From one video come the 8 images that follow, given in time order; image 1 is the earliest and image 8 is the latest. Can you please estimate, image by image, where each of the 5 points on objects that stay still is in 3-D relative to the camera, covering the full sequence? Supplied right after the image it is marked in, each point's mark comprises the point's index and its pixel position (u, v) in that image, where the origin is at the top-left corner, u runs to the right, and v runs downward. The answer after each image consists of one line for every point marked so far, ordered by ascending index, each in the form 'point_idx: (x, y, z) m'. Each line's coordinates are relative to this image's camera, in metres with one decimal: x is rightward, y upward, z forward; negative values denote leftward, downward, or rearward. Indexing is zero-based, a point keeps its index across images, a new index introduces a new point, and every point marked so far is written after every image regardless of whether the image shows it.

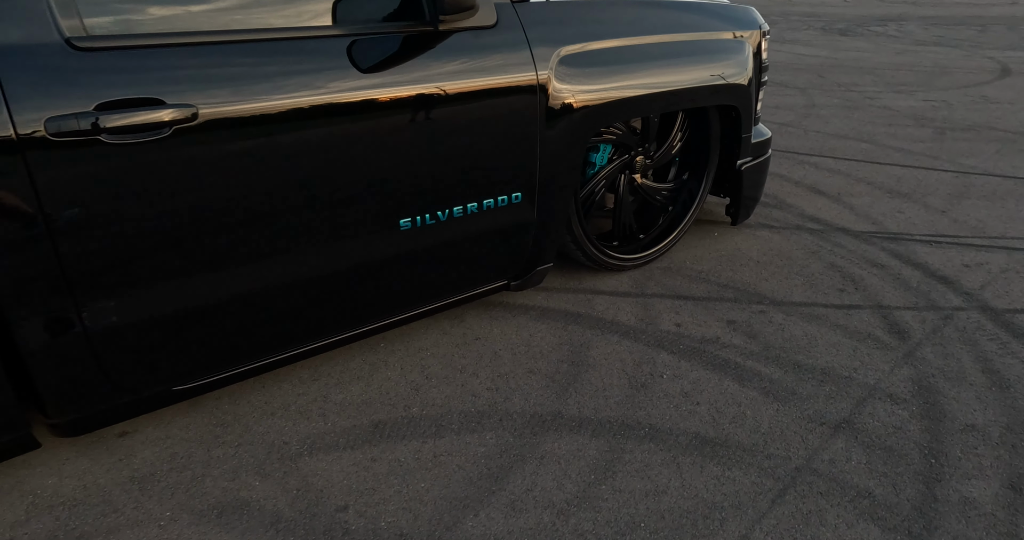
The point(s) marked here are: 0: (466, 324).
0: (-0.2, -0.2, +2.9) m
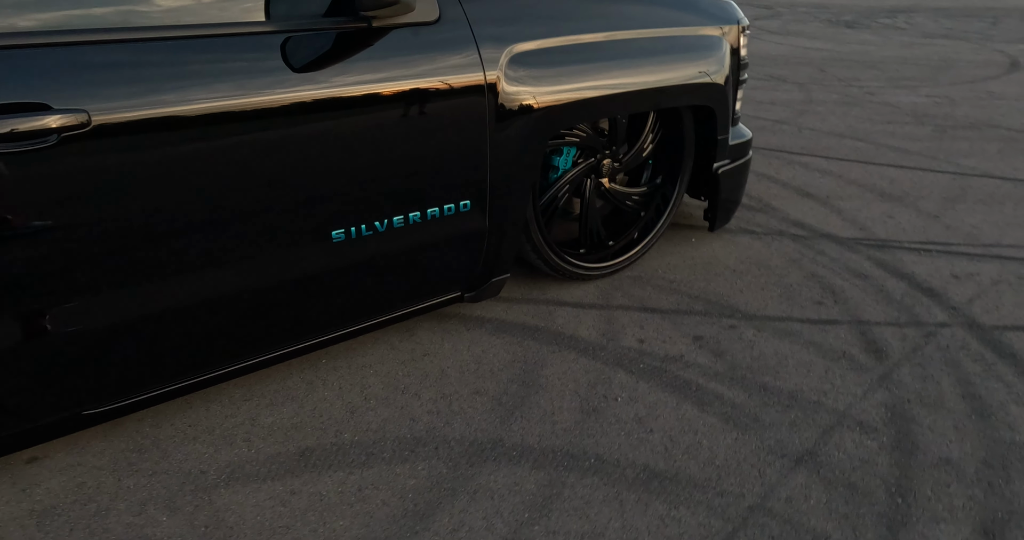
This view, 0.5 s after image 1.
0: (-0.4, -0.3, +2.8) m
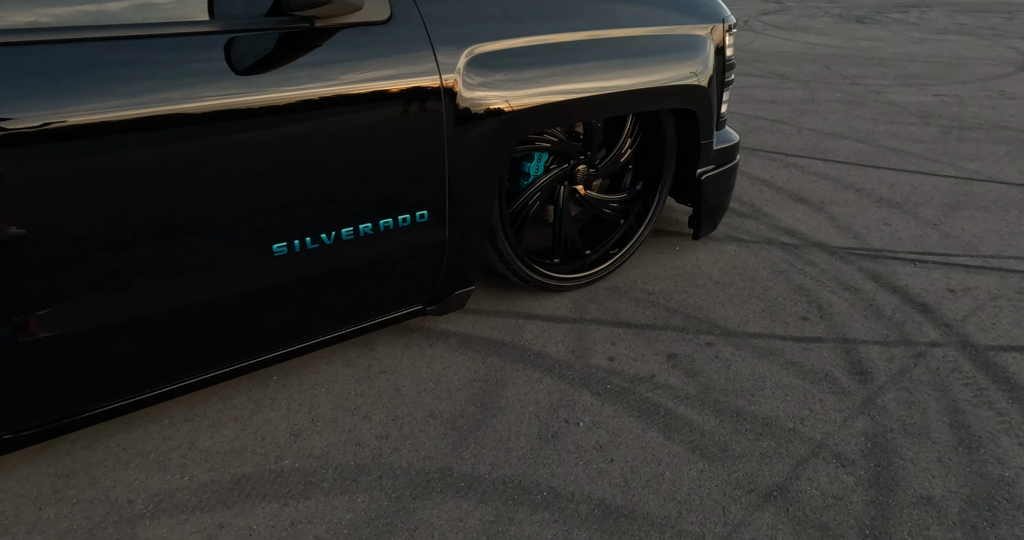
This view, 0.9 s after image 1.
0: (-0.5, -0.3, +2.6) m
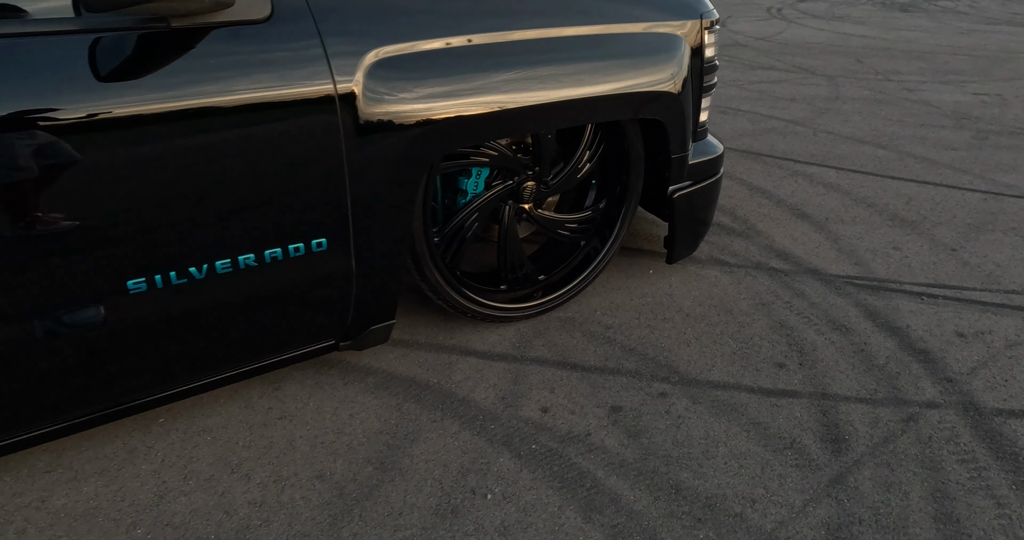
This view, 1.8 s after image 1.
0: (-0.8, -0.4, +2.3) m
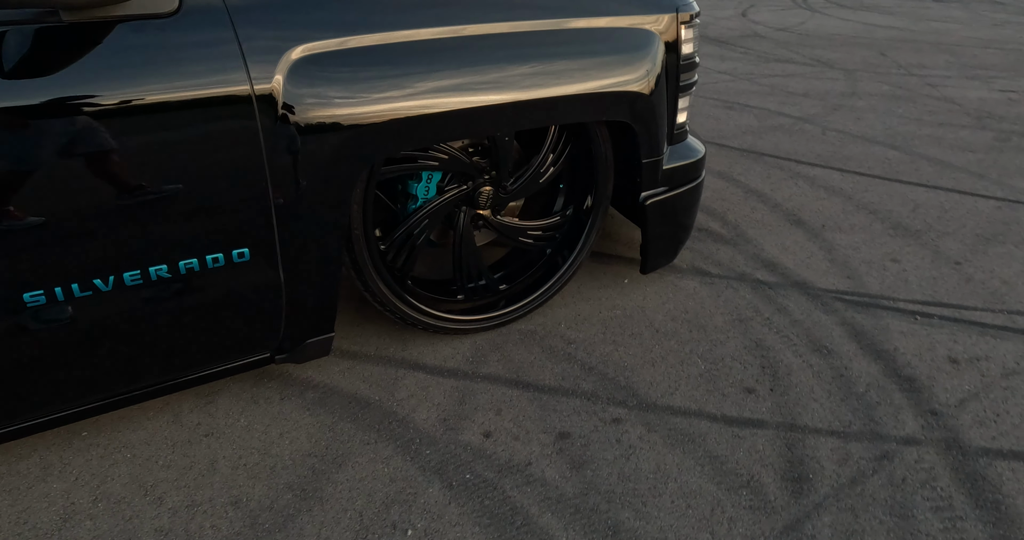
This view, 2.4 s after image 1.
0: (-1.0, -0.5, +2.2) m
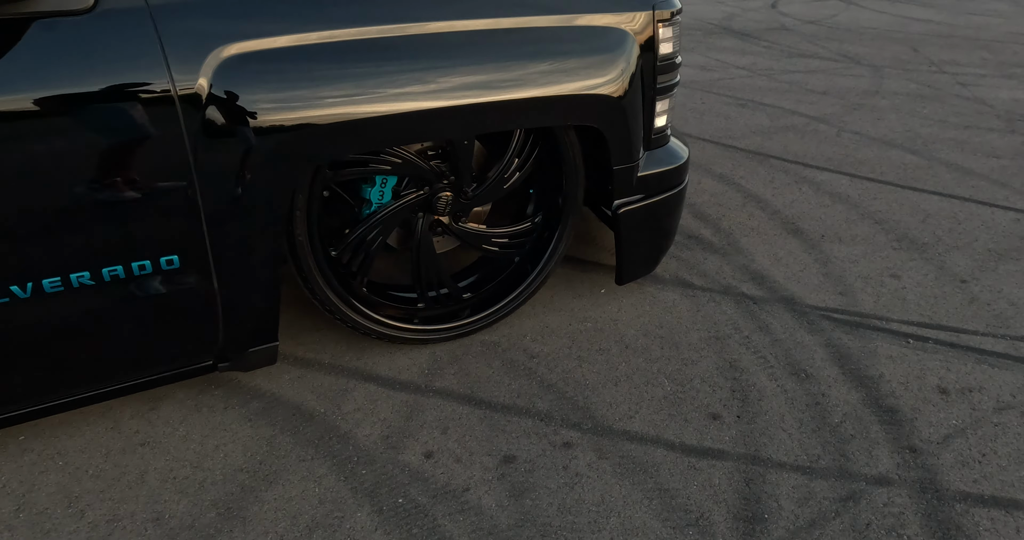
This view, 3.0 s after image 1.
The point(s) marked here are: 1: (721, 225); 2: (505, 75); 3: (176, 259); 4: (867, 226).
0: (-1.2, -0.5, +2.2) m
1: (+1.0, +0.2, +3.4) m
2: (0.0, +0.6, +2.1) m
3: (-0.9, 0.0, +1.9) m
4: (+1.8, +0.2, +3.3) m
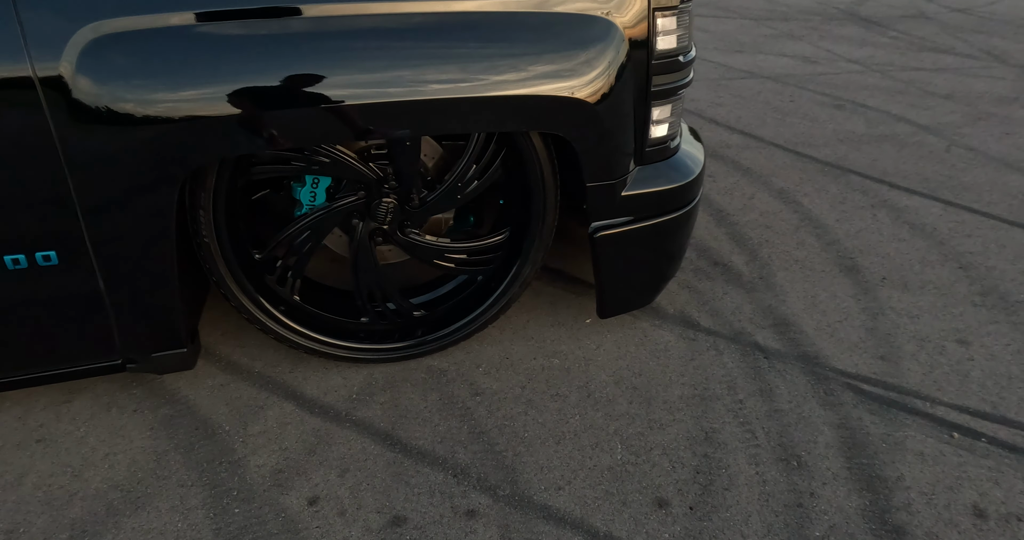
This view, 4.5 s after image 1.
0: (-1.4, -0.4, +2.1) m
1: (+1.0, +0.1, +2.8) m
2: (-0.2, +0.5, +1.8) m
3: (-1.2, 0.0, +1.7) m
4: (+1.7, 0.0, +2.7) m
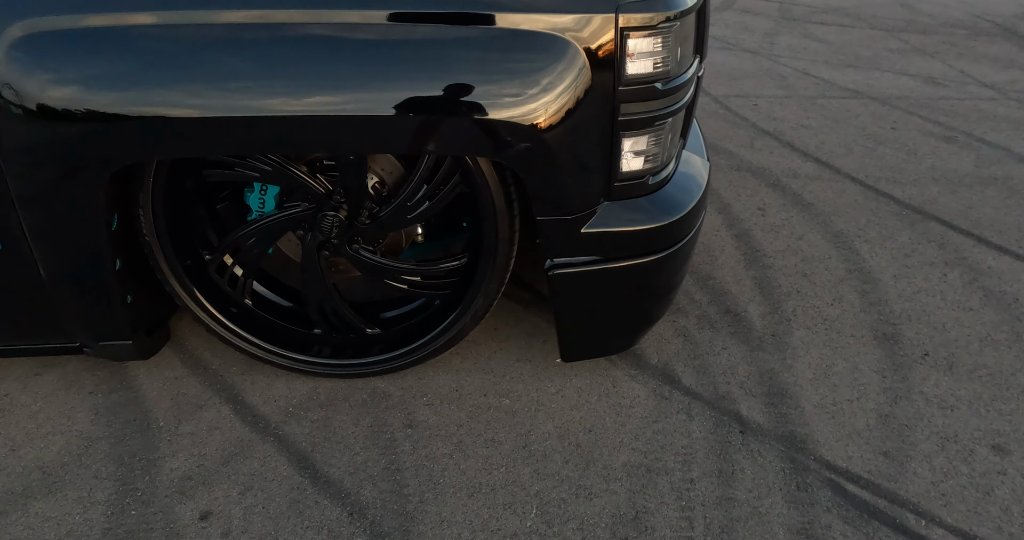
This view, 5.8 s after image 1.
0: (-1.6, -0.4, +2.2) m
1: (+1.0, -0.1, +2.5) m
2: (-0.3, +0.5, +1.7) m
3: (-1.3, +0.1, +1.8) m
4: (+1.7, -0.3, +2.2) m
